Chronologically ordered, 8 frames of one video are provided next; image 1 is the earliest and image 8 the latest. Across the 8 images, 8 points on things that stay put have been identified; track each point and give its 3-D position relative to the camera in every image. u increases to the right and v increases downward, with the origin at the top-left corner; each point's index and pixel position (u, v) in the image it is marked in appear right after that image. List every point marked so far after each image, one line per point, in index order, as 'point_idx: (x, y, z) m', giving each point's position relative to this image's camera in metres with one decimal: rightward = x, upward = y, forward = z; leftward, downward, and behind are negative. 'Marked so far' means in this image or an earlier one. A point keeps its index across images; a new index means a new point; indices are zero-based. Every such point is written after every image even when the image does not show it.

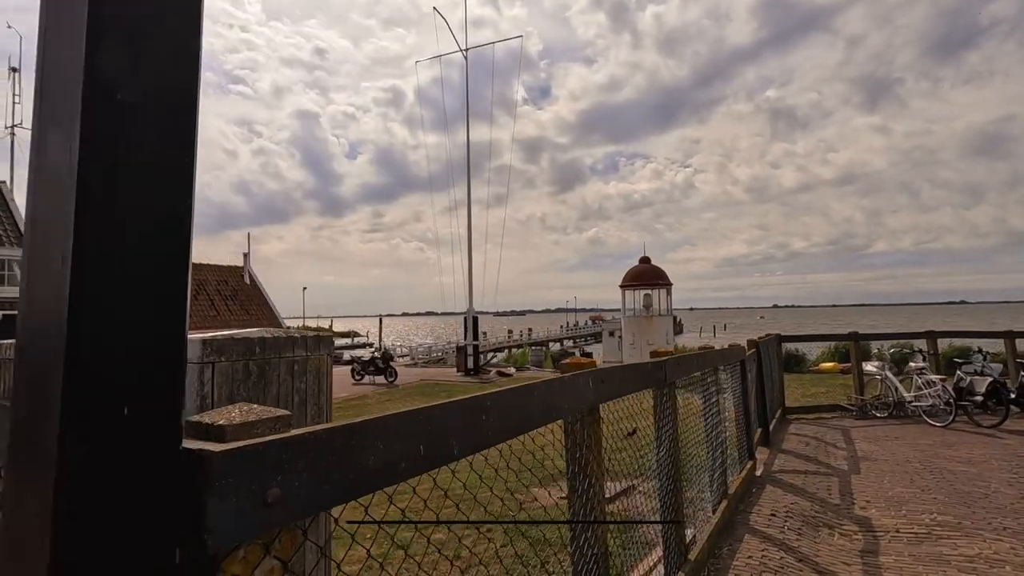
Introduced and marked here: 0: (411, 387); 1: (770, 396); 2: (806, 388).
0: (-3.4, -3.4, +18.8) m
1: (+4.2, -1.7, +8.7) m
2: (+9.0, -3.1, +16.6) m
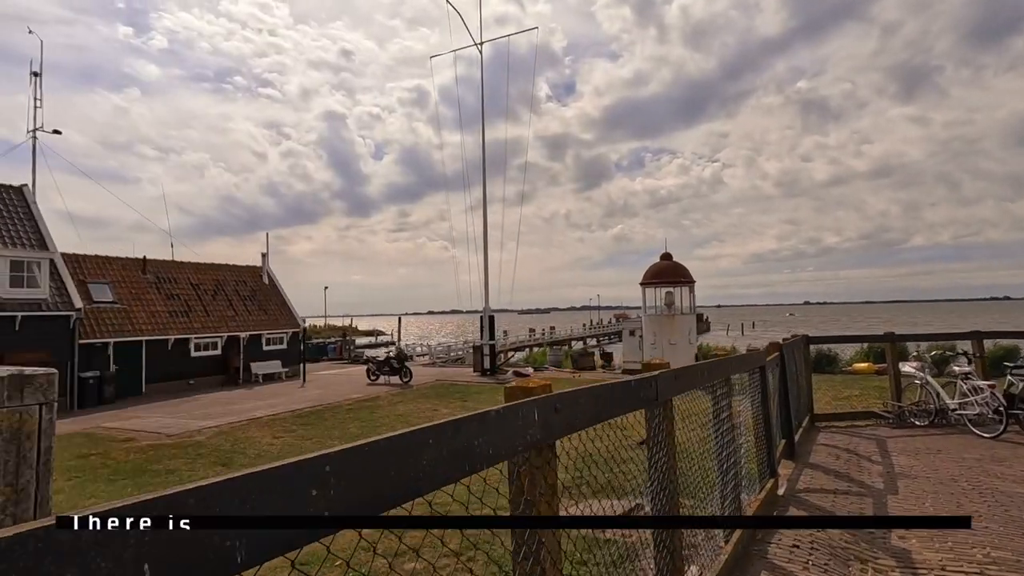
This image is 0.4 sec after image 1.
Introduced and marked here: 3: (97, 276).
0: (-2.9, -3.4, +18.4) m
1: (+4.3, -1.7, +8.1) m
2: (+9.4, -3.0, +15.7) m
3: (-14.1, +0.4, +18.4) m
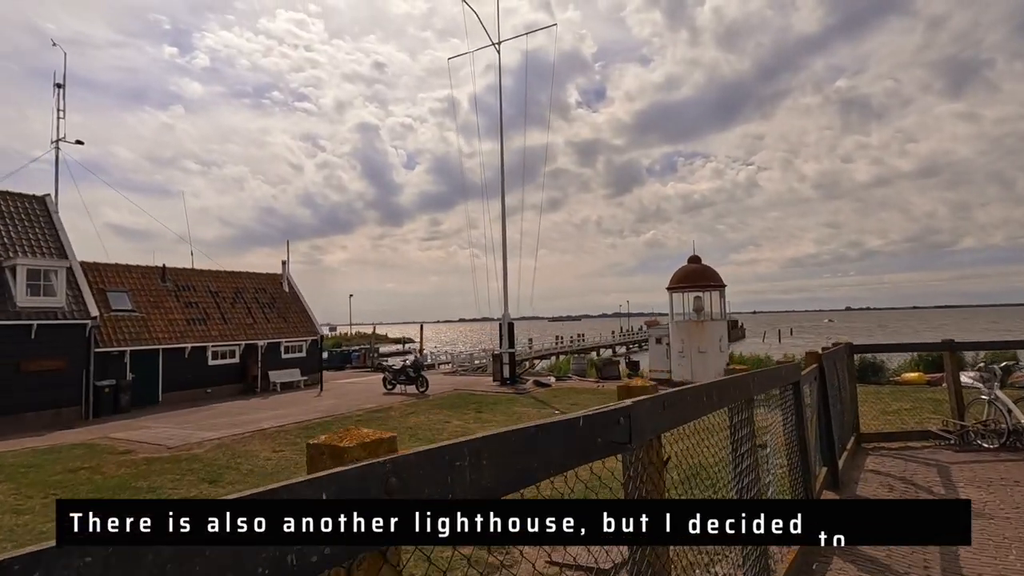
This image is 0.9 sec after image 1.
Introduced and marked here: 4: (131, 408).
0: (-2.2, -3.6, +17.8) m
1: (+4.3, -1.7, +7.0) m
2: (+9.9, -3.0, +14.3) m
3: (-13.5, +0.1, +18.4) m
4: (-11.9, -3.7, +16.9) m
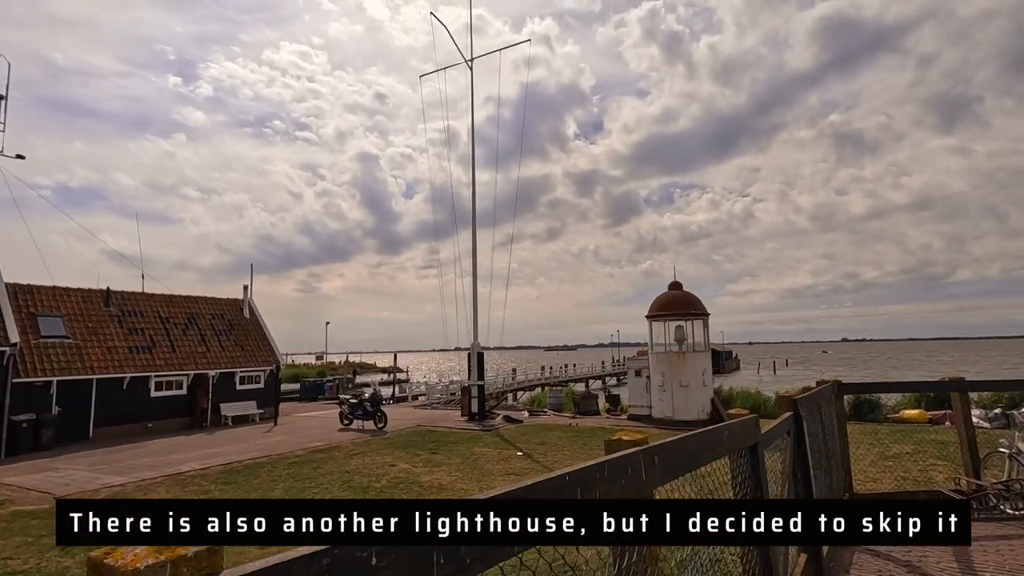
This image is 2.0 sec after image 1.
0: (-3.3, -4.4, +16.2) m
1: (+3.3, -2.0, +5.6) m
2: (+8.8, -3.7, +12.8) m
3: (-14.5, -0.6, +17.0) m
4: (-13.0, -4.4, +15.3) m
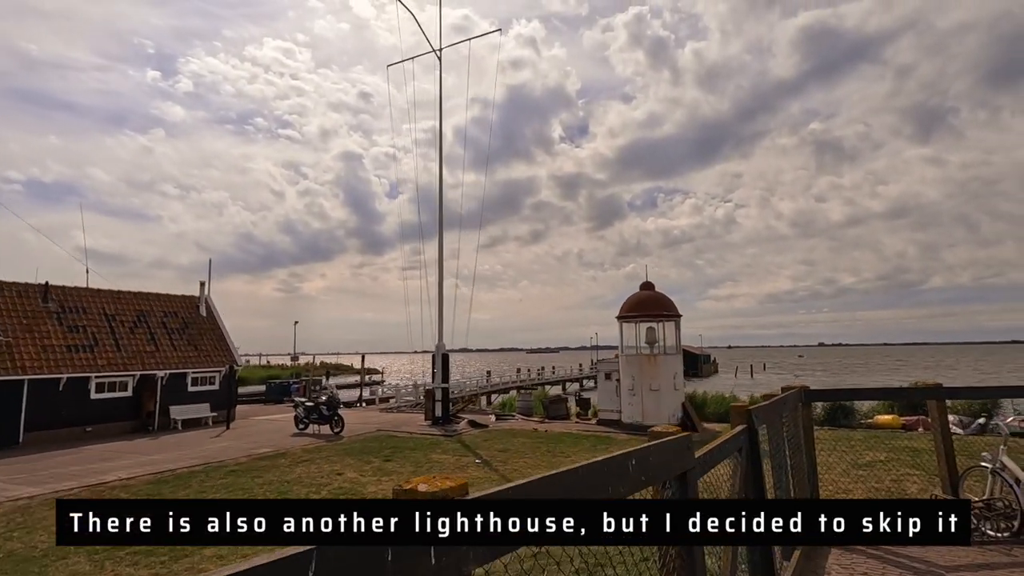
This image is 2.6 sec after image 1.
0: (-4.4, -4.3, +15.4) m
1: (+2.5, -1.9, +4.9) m
2: (+7.9, -3.8, +12.3) m
3: (-15.6, -0.4, +15.8) m
4: (-14.0, -4.2, +14.1) m
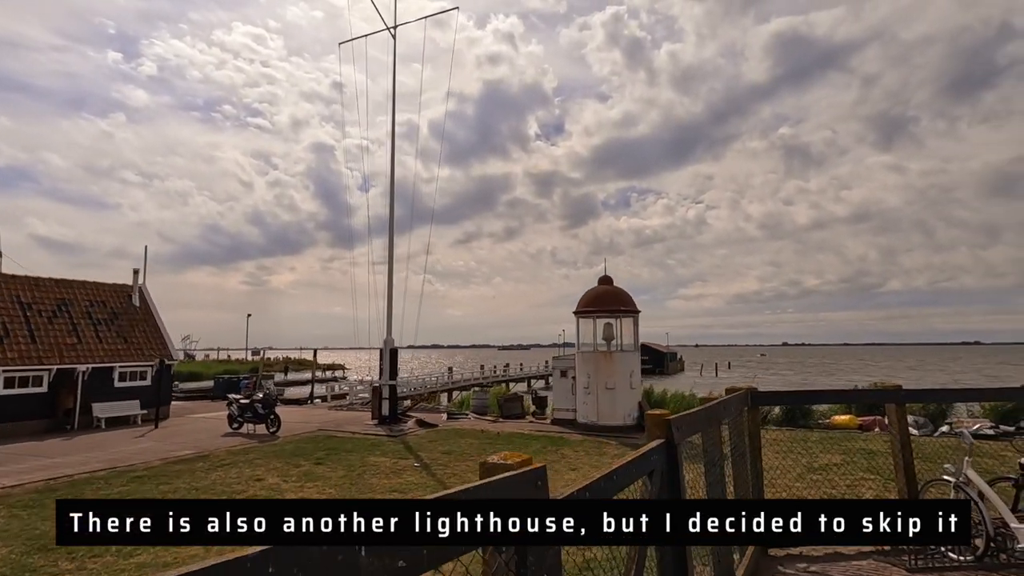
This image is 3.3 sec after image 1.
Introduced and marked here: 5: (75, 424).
0: (-5.8, -4.0, +14.3) m
1: (+1.7, -1.8, +4.2) m
2: (+6.6, -3.7, +11.9) m
3: (-16.9, 0.0, +14.2) m
4: (-15.3, -3.8, +12.6) m
5: (-13.5, -4.2, +16.6) m
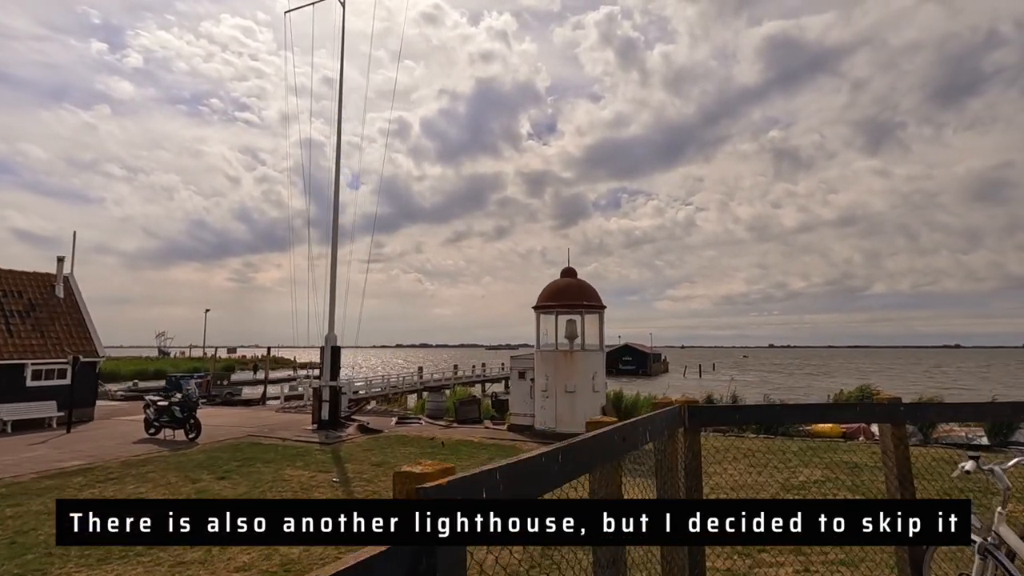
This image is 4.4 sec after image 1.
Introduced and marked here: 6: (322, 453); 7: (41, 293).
0: (-7.0, -3.7, +12.6) m
1: (+0.6, -1.6, +2.7) m
2: (+5.4, -3.5, +10.4) m
3: (-18.1, +0.4, +12.3) m
4: (-16.5, -3.4, +10.8) m
5: (-14.8, -3.8, +14.9) m
6: (-4.3, -3.7, +12.1) m
7: (-15.6, -0.1, +17.9) m
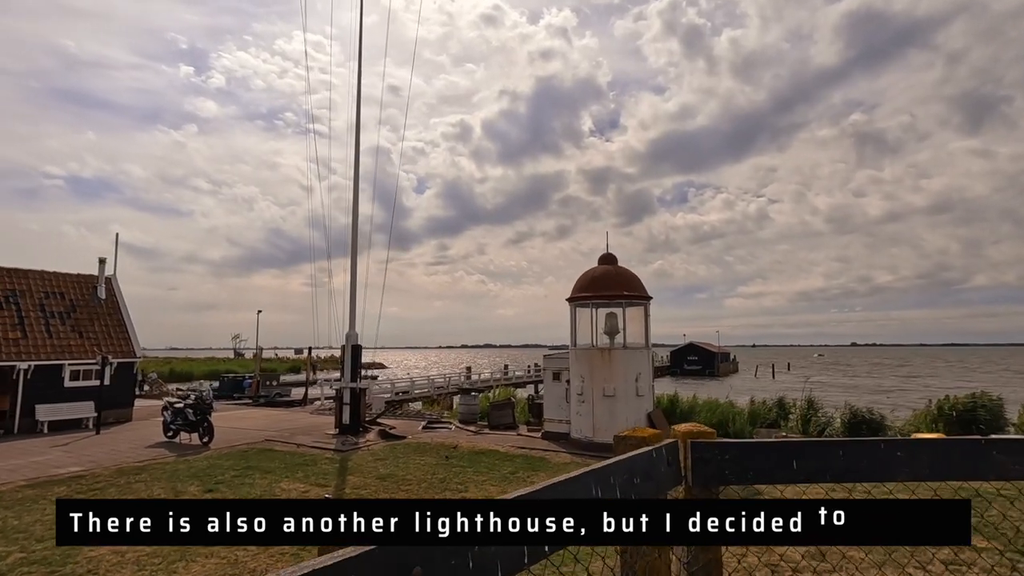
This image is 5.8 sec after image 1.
0: (-6.4, -3.6, +11.8) m
1: (0.0, -1.4, +1.1) m
2: (+5.7, -3.2, +8.2) m
3: (-17.5, +0.3, +12.9) m
4: (-16.1, -3.5, +11.1) m
5: (-13.8, -3.8, +15.0) m
6: (-3.8, -3.6, +11.0) m
7: (-14.3, -0.1, +18.1) m
